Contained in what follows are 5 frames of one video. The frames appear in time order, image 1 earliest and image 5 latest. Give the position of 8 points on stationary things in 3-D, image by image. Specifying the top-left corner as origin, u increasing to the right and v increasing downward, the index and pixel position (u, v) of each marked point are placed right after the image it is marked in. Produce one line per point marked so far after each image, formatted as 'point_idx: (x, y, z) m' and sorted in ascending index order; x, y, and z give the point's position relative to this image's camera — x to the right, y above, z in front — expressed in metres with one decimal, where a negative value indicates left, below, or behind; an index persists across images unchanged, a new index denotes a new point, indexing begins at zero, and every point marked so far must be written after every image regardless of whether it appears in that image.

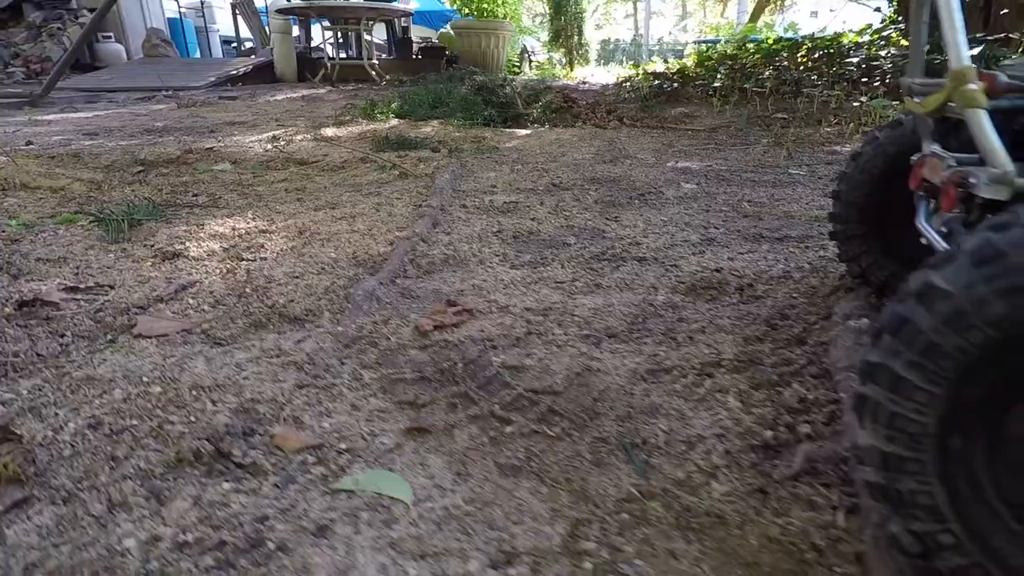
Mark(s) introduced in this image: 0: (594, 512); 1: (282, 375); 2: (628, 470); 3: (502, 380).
0: (+0.2, -0.5, +1.2) m
1: (-0.7, -0.3, +1.8) m
2: (+0.3, -0.4, +1.4) m
3: (0.0, -0.3, +1.8) m
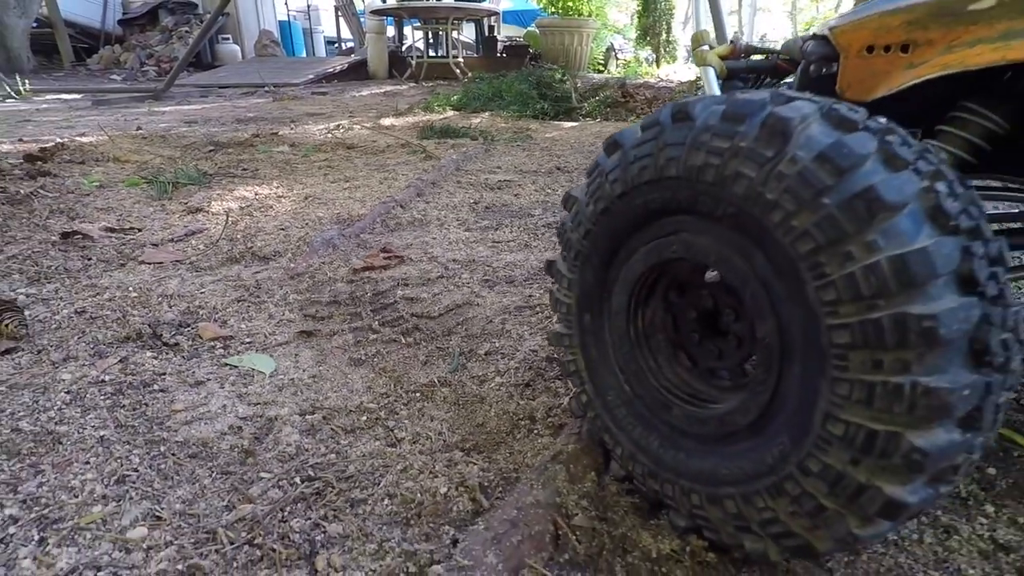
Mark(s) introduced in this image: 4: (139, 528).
0: (-0.3, -0.3, +1.6) m
1: (-1.1, 0.0, +2.3) m
2: (-0.2, -0.2, +1.7) m
3: (-0.4, -0.1, +2.1) m
4: (-0.7, -0.5, +1.1) m
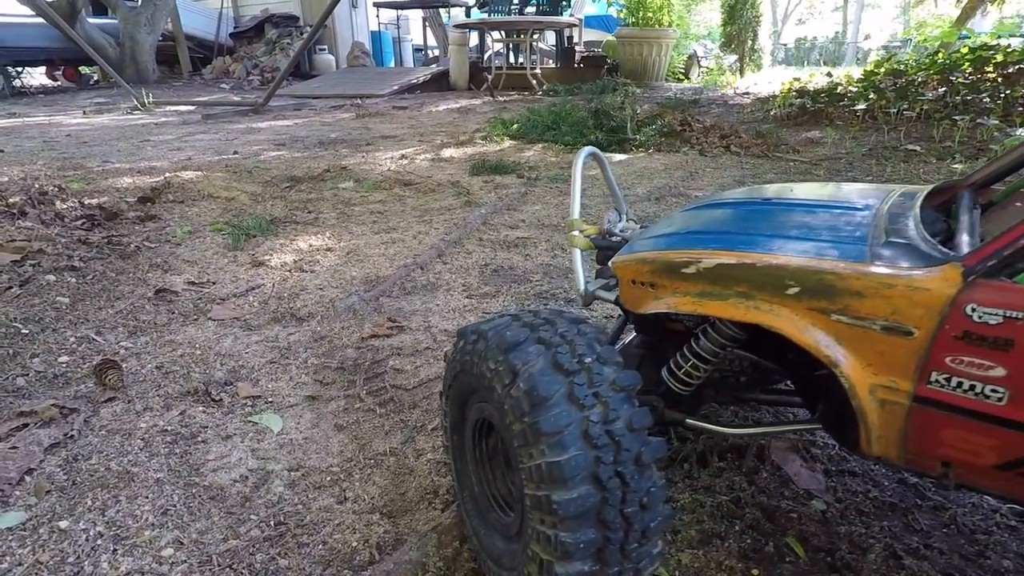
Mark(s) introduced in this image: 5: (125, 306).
0: (-0.6, -0.6, +2.2) m
1: (-1.3, -0.3, +2.9) m
2: (-0.5, -0.6, +2.3) m
3: (-0.6, -0.4, +2.7) m
4: (-1.1, -0.8, +1.7) m
5: (-2.3, -0.1, +3.4) m
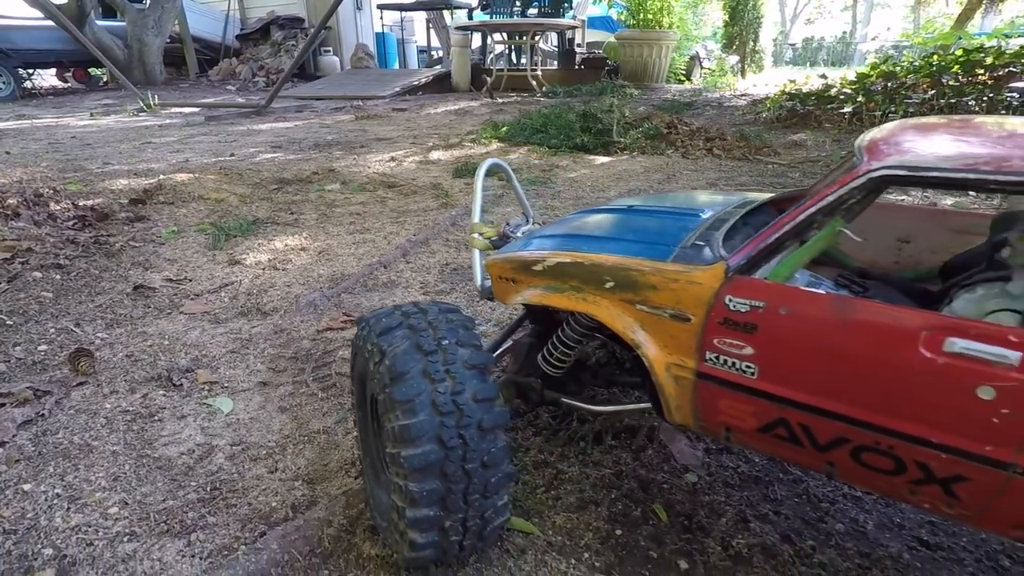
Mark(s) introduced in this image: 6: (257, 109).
0: (-0.9, -0.6, +2.4) m
1: (-1.6, -0.3, +3.2) m
2: (-0.8, -0.6, +2.5) m
3: (-1.0, -0.4, +3.0) m
4: (-1.4, -0.8, +2.0) m
5: (-2.6, -0.1, +3.7) m
6: (-5.7, +3.8, +12.4) m
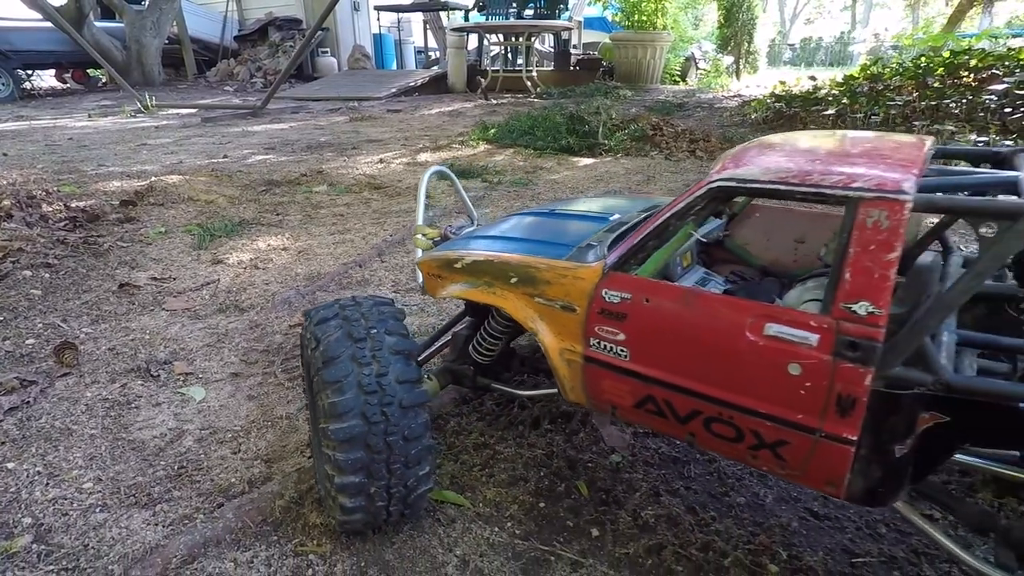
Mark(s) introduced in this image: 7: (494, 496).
0: (-1.2, -0.6, +2.6) m
1: (-1.9, -0.3, +3.4) m
2: (-1.0, -0.6, +2.7) m
3: (-1.2, -0.4, +3.2) m
4: (-1.7, -0.8, +2.2) m
5: (-2.9, -0.1, +3.9) m
6: (-5.9, +3.8, +12.6) m
7: (-0.1, -0.8, +2.1) m
